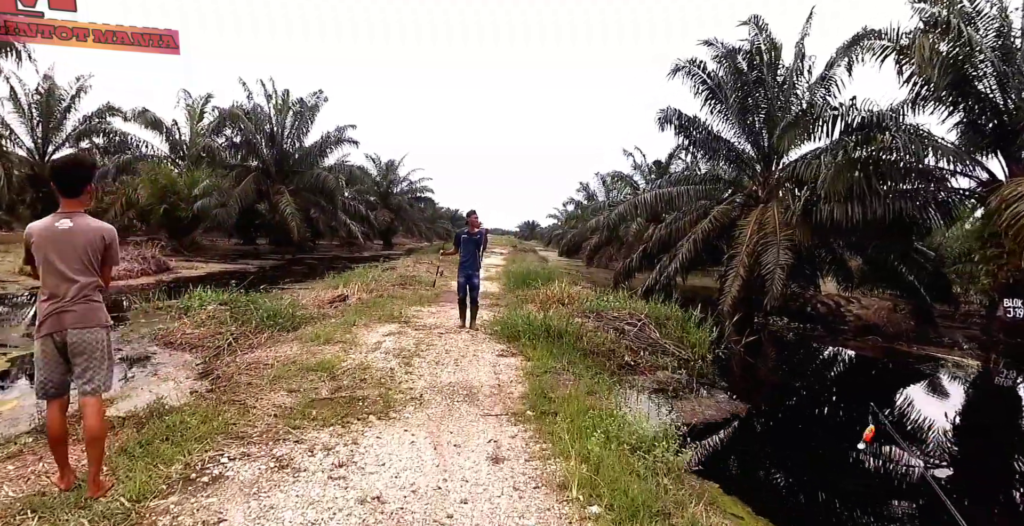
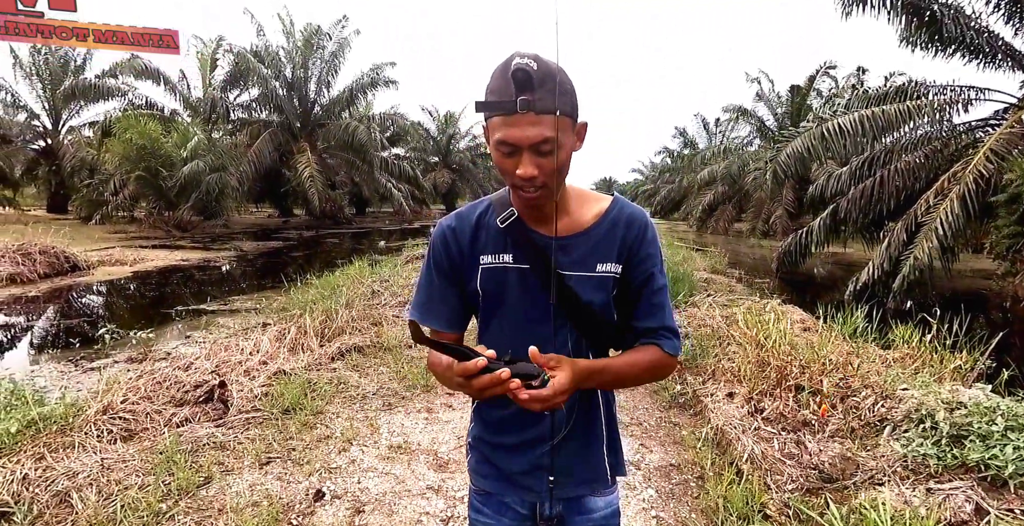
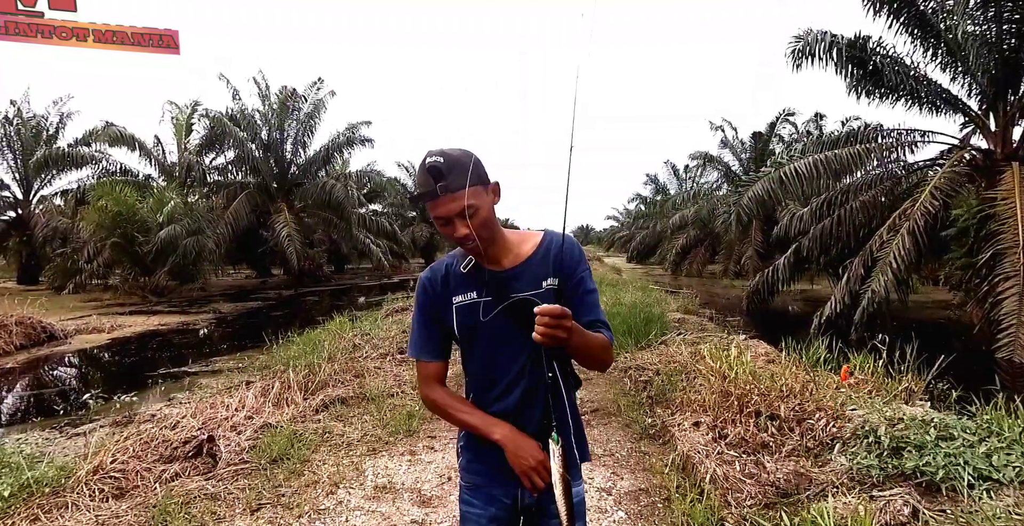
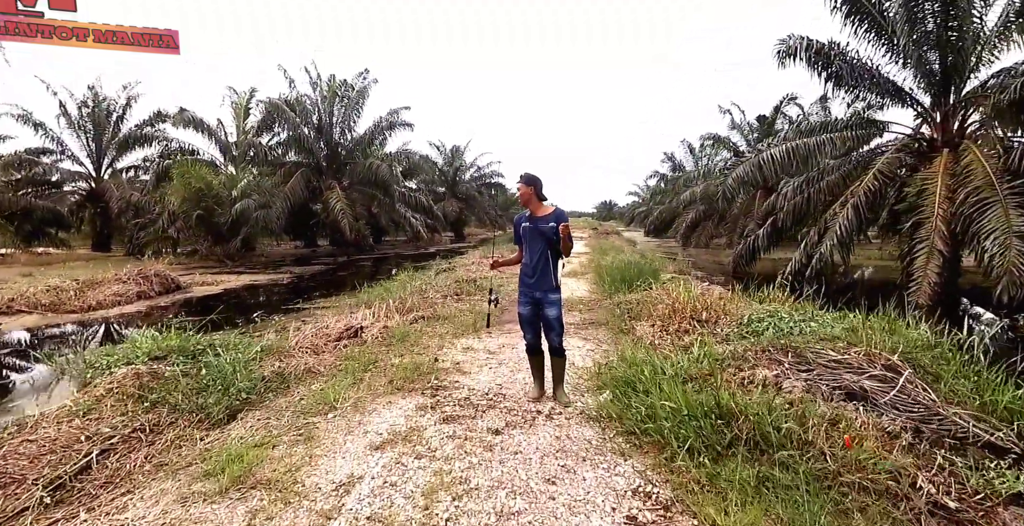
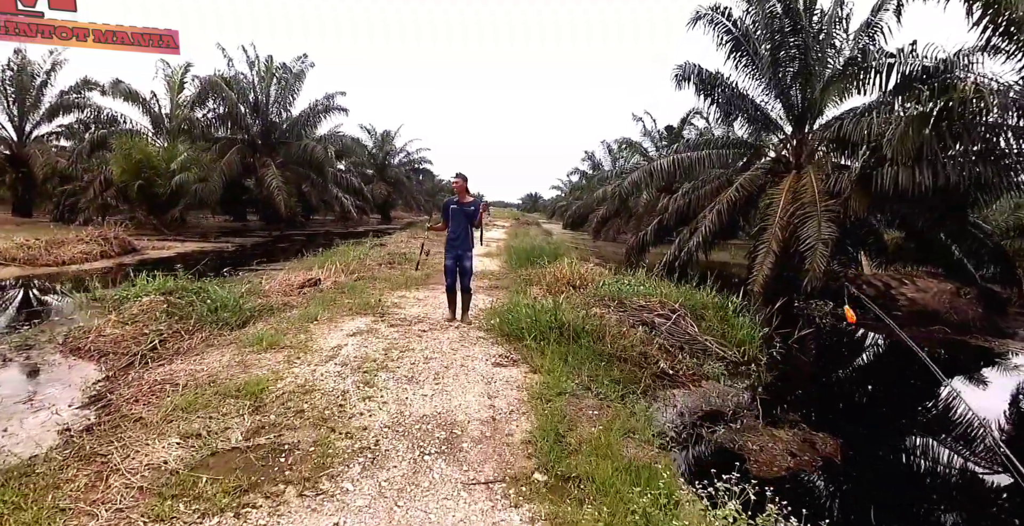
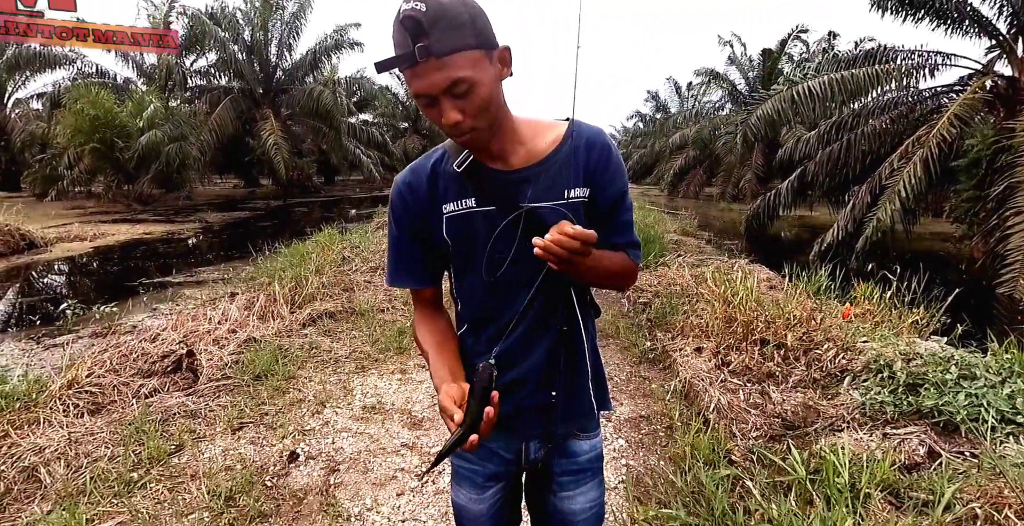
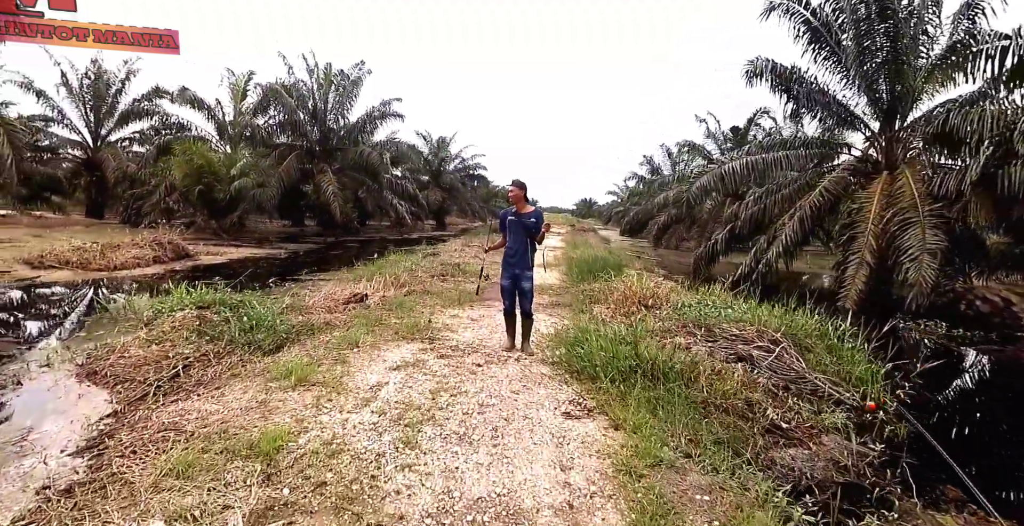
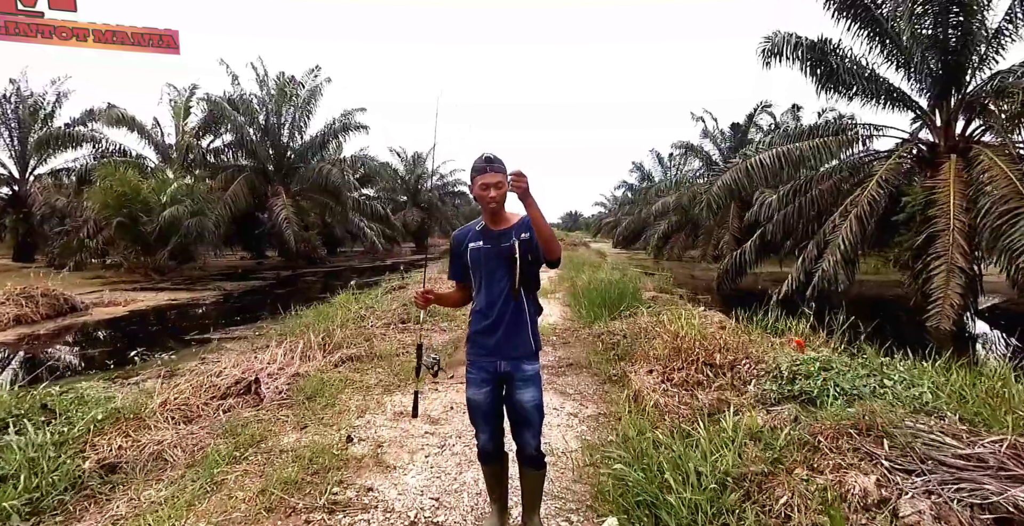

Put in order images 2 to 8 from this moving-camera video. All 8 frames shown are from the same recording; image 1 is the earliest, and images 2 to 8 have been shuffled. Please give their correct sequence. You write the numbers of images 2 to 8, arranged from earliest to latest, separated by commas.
5, 7, 4, 8, 3, 6, 2
